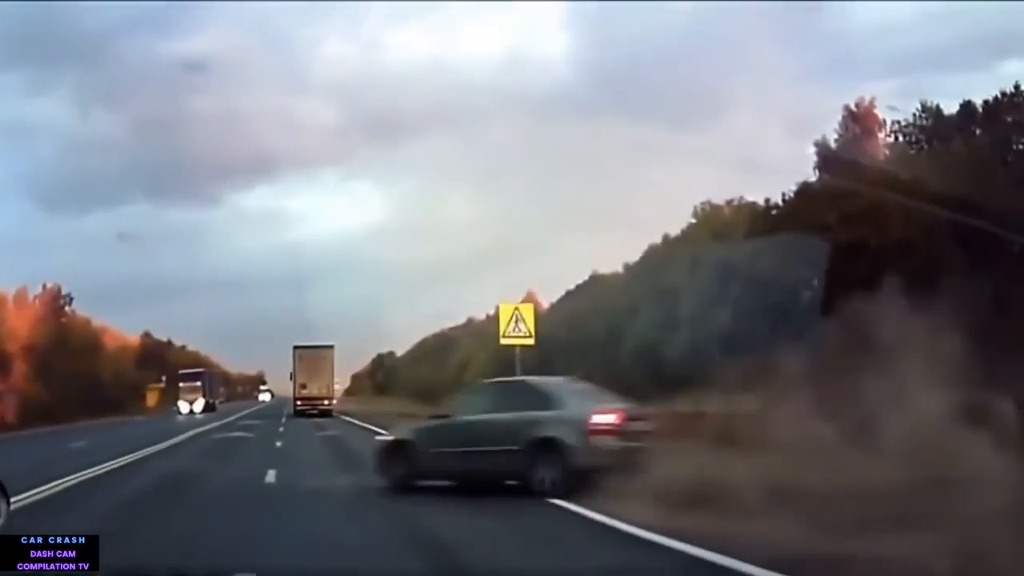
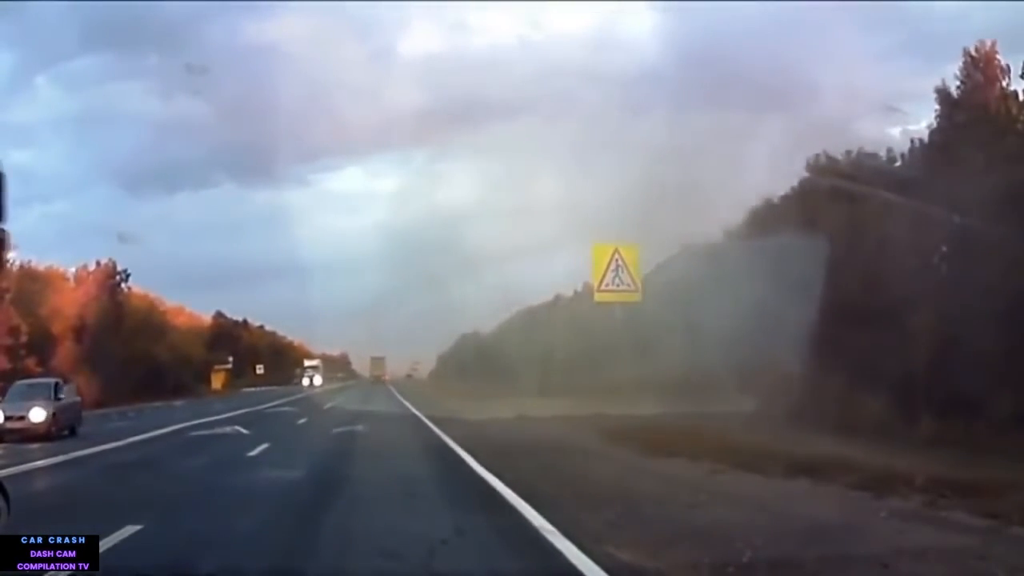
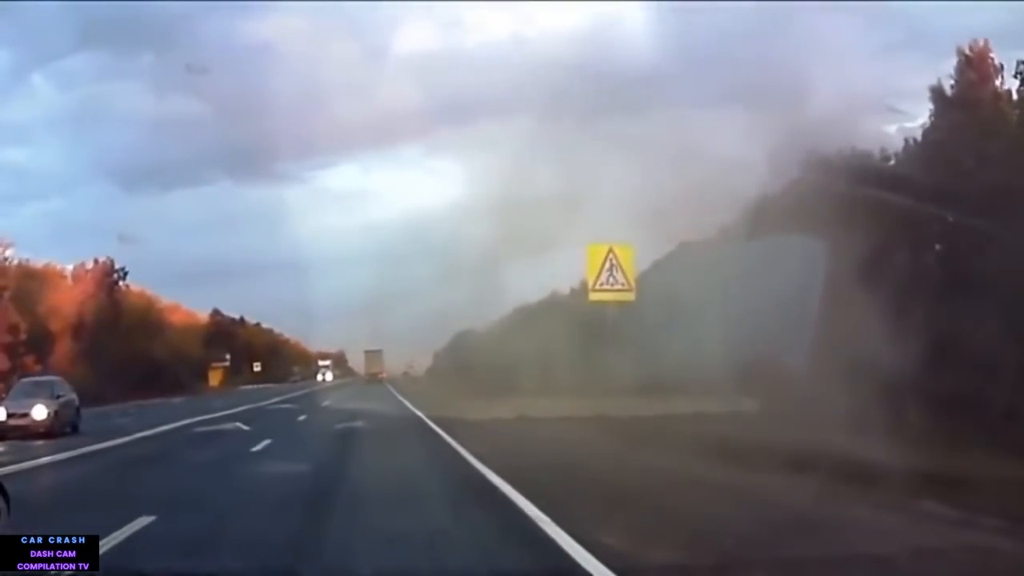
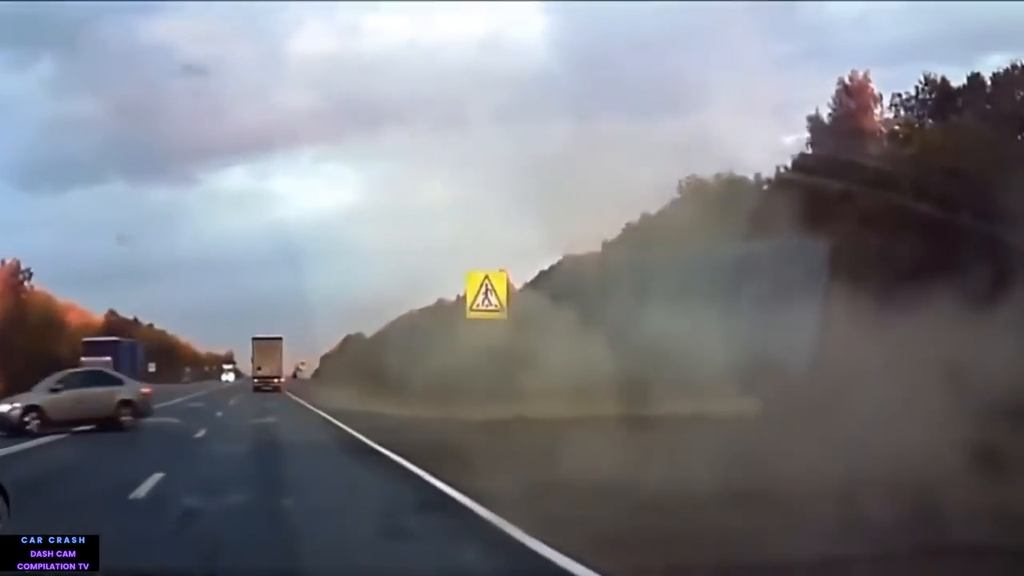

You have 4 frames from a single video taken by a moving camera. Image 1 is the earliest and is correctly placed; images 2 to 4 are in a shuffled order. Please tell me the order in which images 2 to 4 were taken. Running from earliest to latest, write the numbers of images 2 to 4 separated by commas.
4, 3, 2
